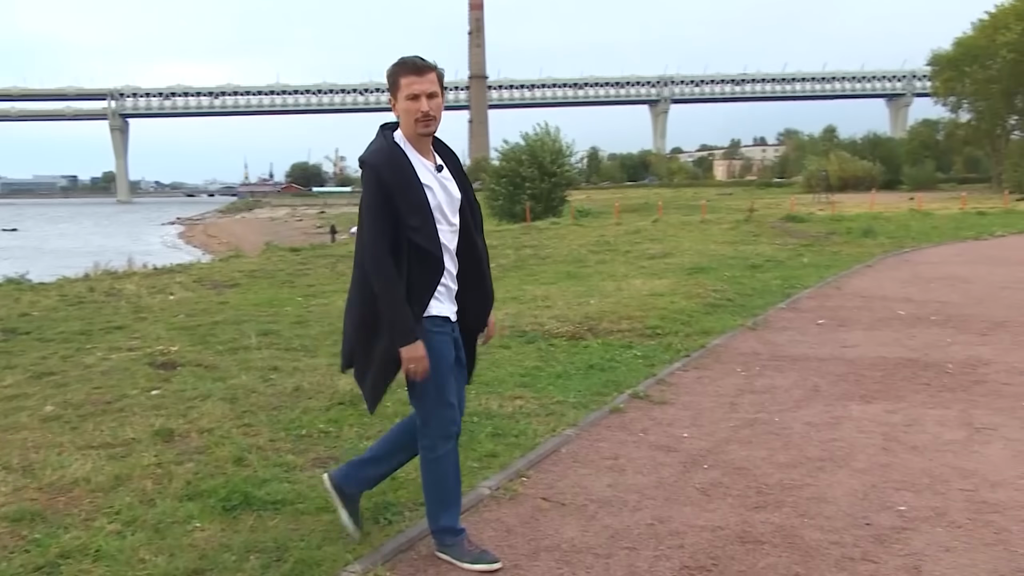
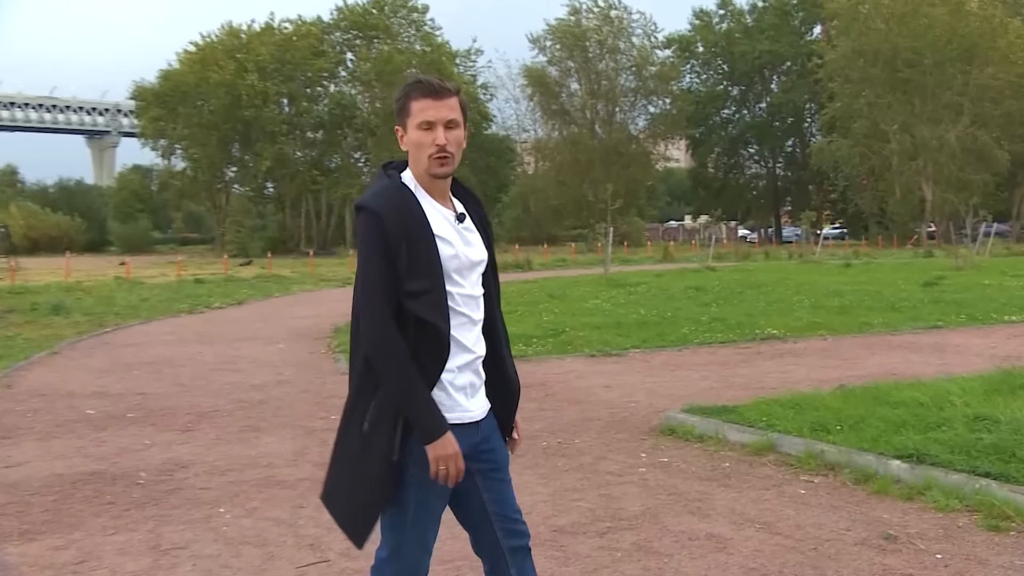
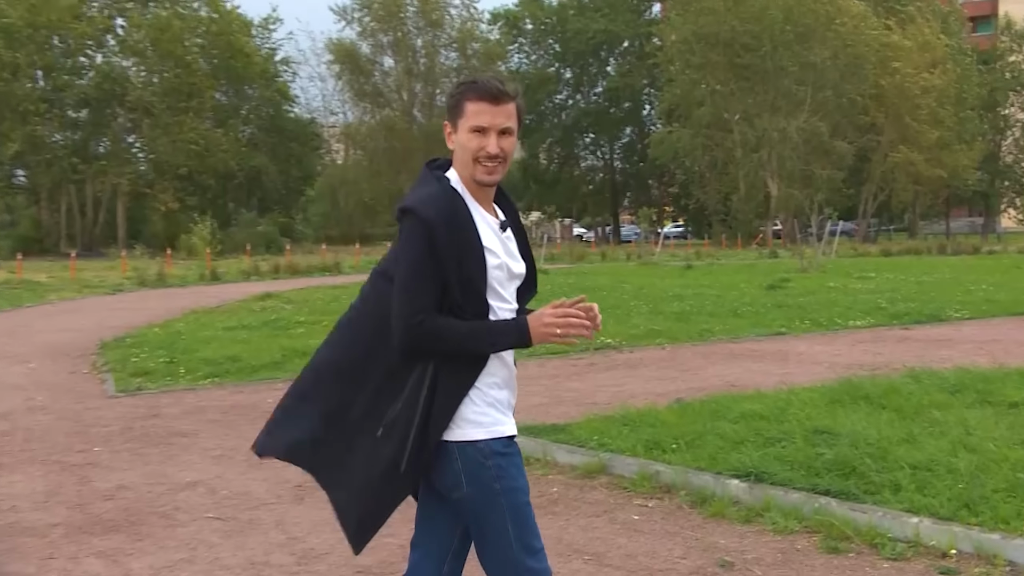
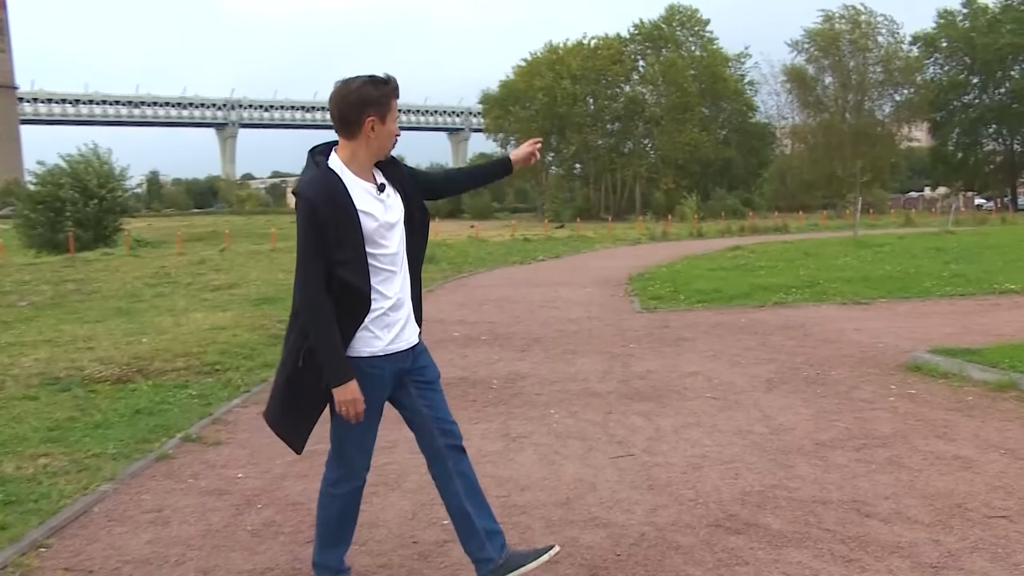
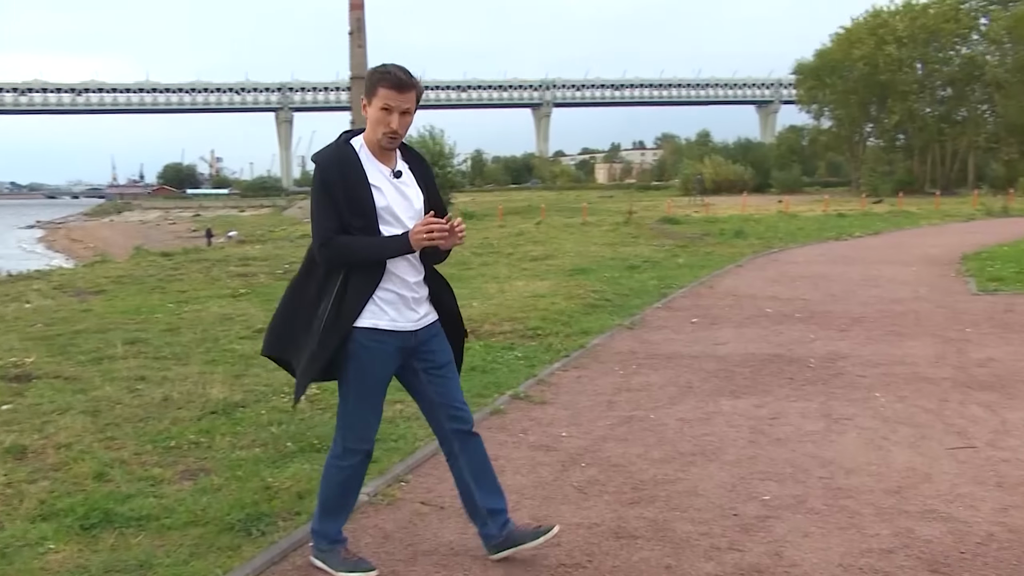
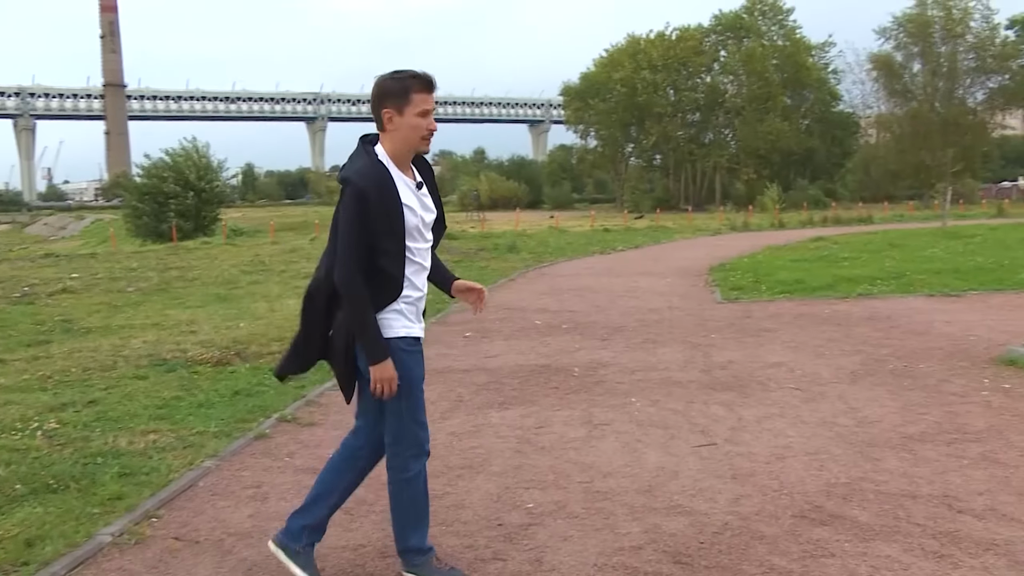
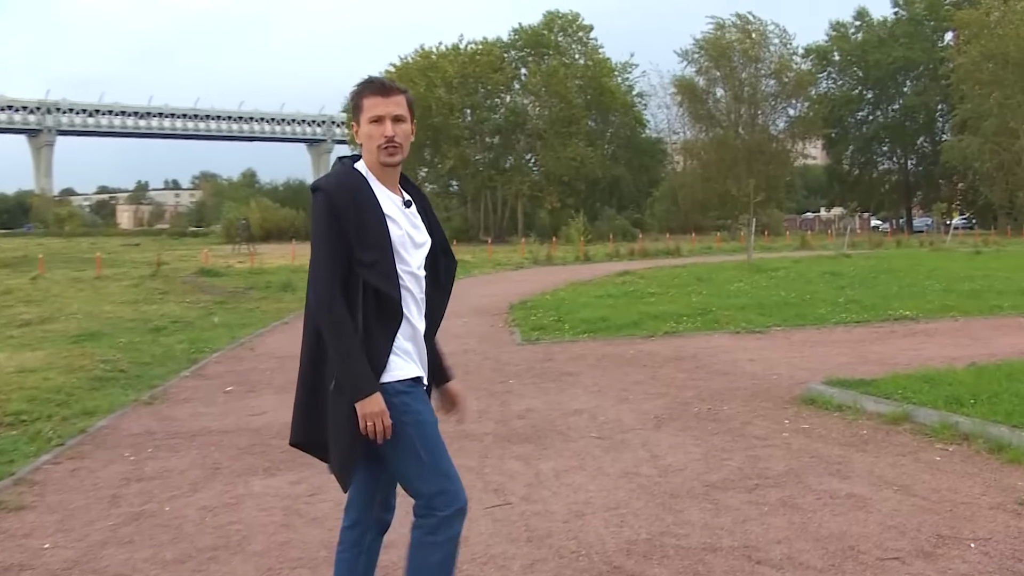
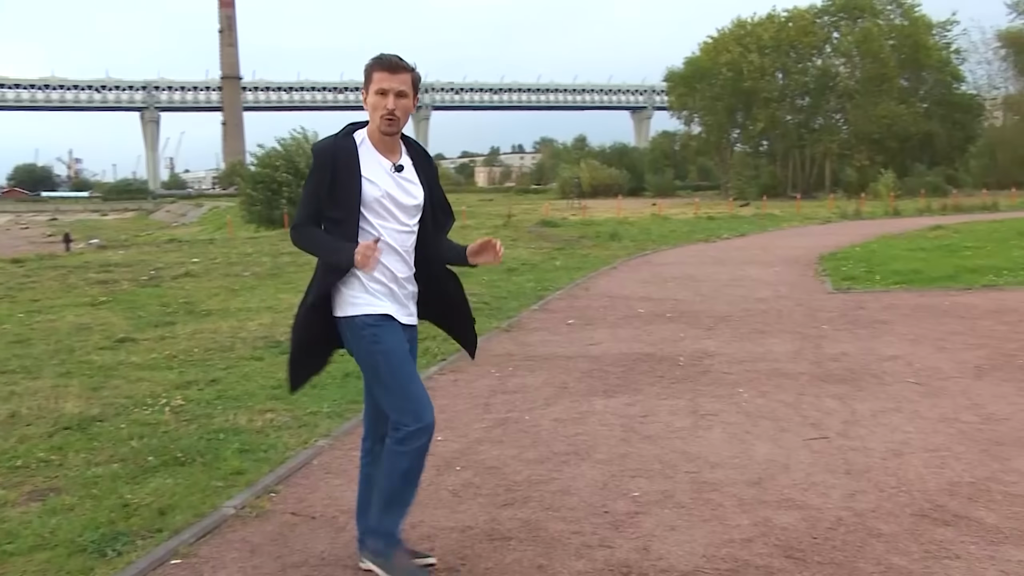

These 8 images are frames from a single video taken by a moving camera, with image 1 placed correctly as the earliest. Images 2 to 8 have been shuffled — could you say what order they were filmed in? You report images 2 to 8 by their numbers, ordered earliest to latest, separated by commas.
5, 8, 6, 4, 7, 2, 3
